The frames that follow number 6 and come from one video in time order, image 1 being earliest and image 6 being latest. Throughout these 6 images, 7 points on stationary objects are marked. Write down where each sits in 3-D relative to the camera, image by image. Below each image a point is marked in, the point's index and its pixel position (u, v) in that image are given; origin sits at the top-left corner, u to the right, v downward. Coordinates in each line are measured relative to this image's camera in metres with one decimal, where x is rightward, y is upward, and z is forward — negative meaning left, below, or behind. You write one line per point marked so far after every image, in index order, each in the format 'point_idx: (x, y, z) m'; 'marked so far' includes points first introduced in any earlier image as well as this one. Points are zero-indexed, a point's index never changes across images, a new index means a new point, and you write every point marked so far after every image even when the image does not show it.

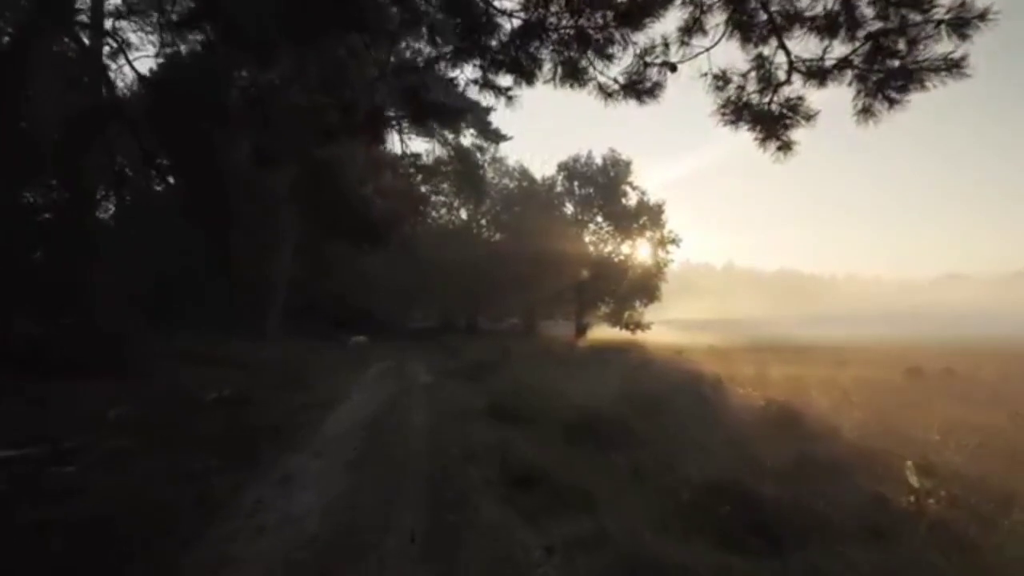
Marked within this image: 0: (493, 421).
0: (-0.3, -2.9, +19.2) m
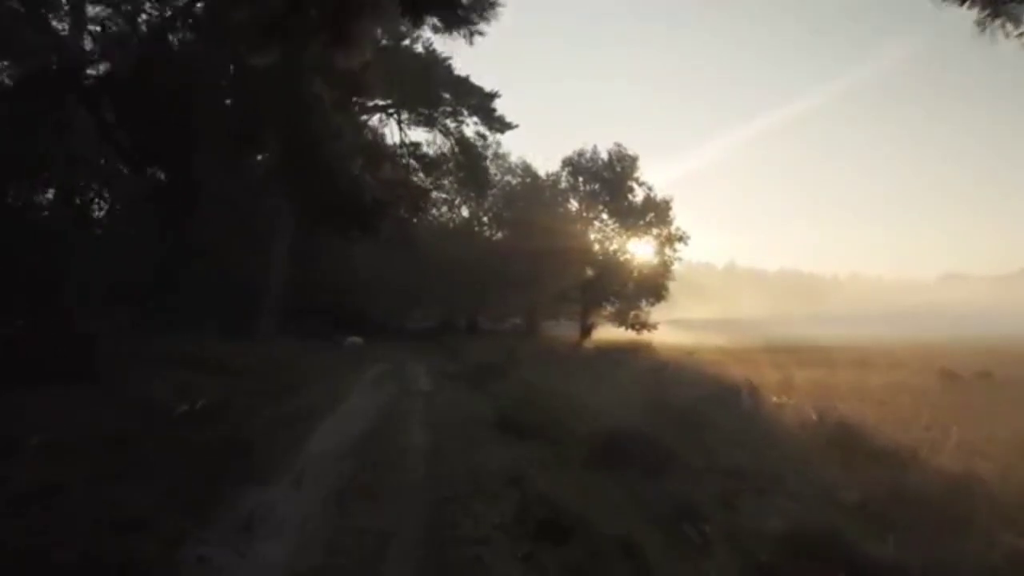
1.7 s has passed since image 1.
0: (-0.1, -2.8, +16.9) m
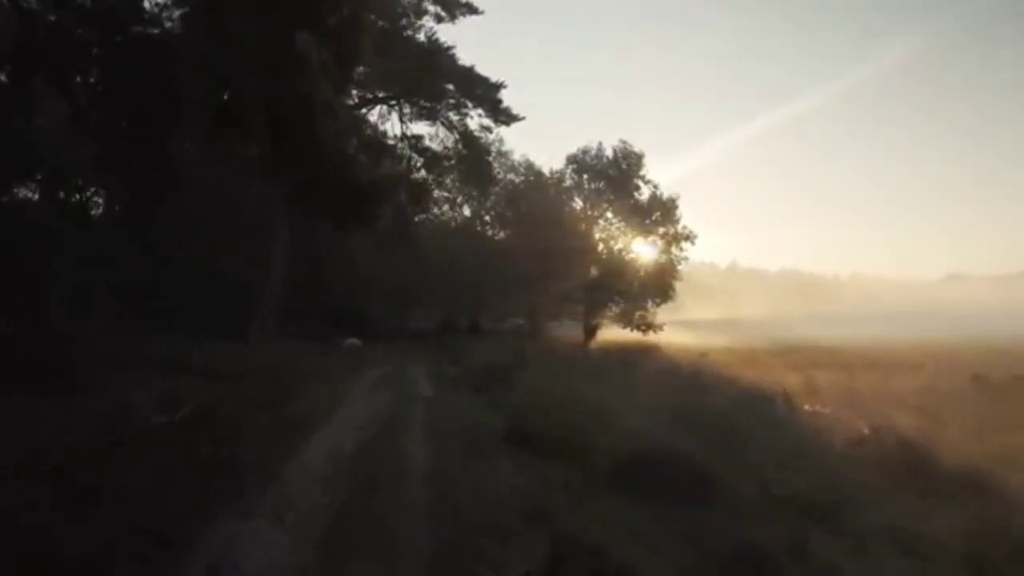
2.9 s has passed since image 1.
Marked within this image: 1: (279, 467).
0: (+0.2, -2.8, +15.3) m
1: (-3.4, -2.7, +13.4) m
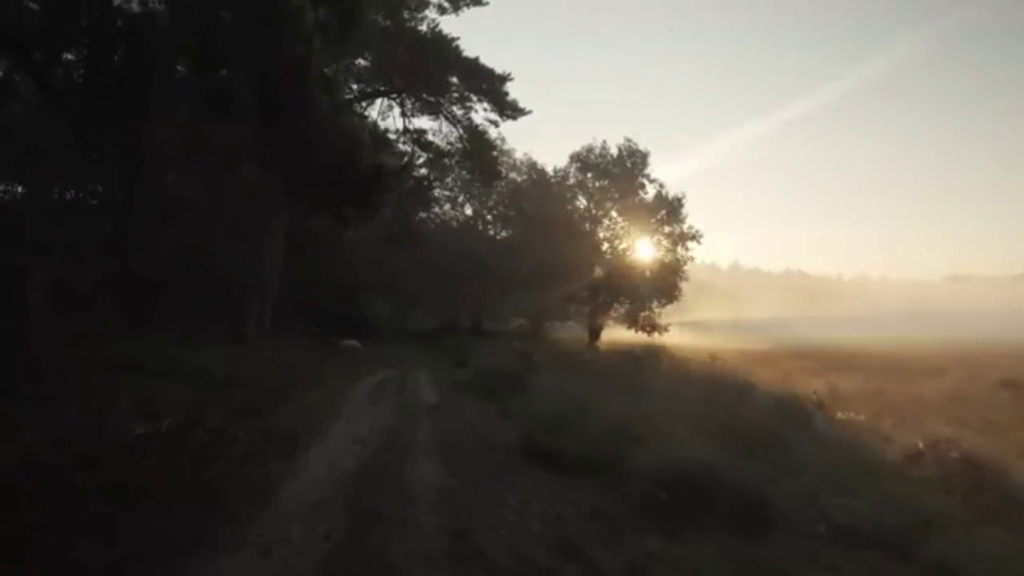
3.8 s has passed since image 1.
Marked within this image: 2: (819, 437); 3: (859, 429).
0: (+0.4, -2.8, +14.0) m
1: (-3.2, -2.7, +12.1) m
2: (+5.8, -2.9, +17.7) m
3: (+7.3, -2.9, +19.4) m
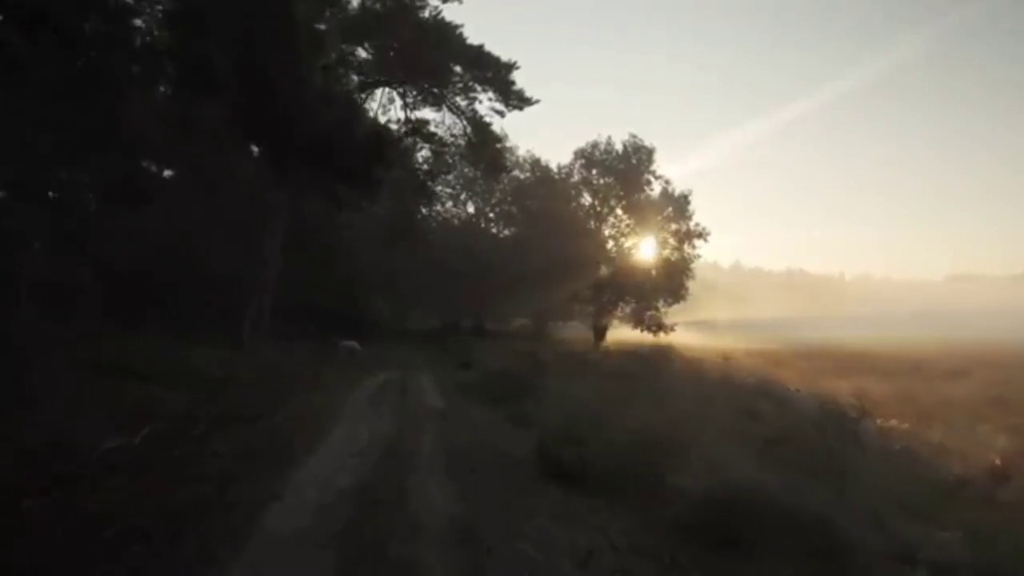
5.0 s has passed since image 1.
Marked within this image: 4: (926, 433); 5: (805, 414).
0: (+0.6, -2.7, +12.5) m
1: (-3.0, -2.6, +10.7) m
2: (+6.1, -2.8, +16.2) m
3: (+7.5, -2.9, +17.9) m
4: (+8.3, -2.9, +18.9) m
5: (+5.8, -2.5, +18.8) m
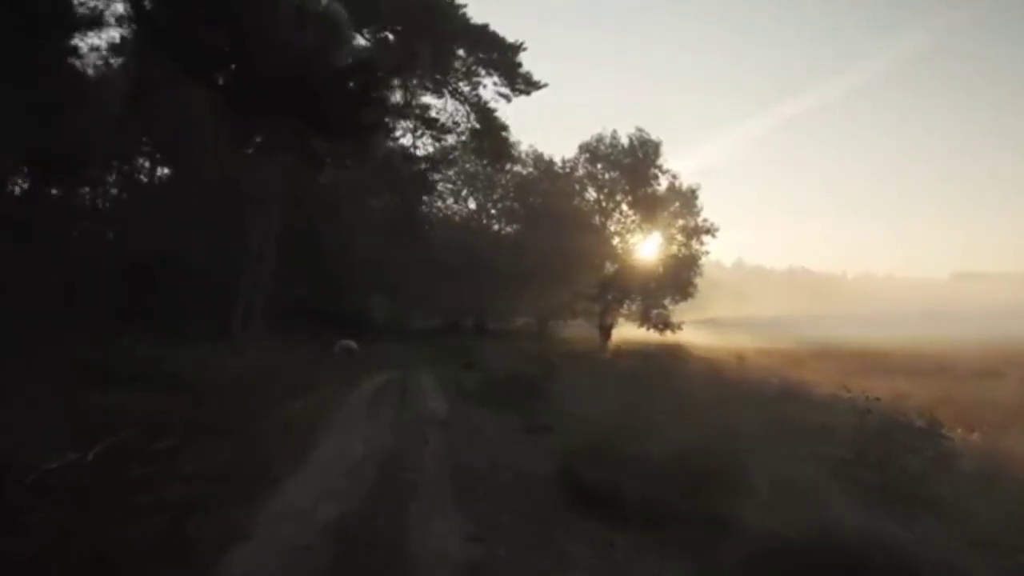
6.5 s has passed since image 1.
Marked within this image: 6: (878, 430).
0: (+0.8, -2.6, +10.5) m
1: (-2.7, -2.5, +8.7) m
2: (+6.3, -2.7, +14.2) m
3: (+7.7, -2.7, +15.9) m
4: (+8.5, -2.8, +16.9) m
5: (+6.1, -2.4, +16.8) m
6: (+6.3, -2.4, +16.5) m
